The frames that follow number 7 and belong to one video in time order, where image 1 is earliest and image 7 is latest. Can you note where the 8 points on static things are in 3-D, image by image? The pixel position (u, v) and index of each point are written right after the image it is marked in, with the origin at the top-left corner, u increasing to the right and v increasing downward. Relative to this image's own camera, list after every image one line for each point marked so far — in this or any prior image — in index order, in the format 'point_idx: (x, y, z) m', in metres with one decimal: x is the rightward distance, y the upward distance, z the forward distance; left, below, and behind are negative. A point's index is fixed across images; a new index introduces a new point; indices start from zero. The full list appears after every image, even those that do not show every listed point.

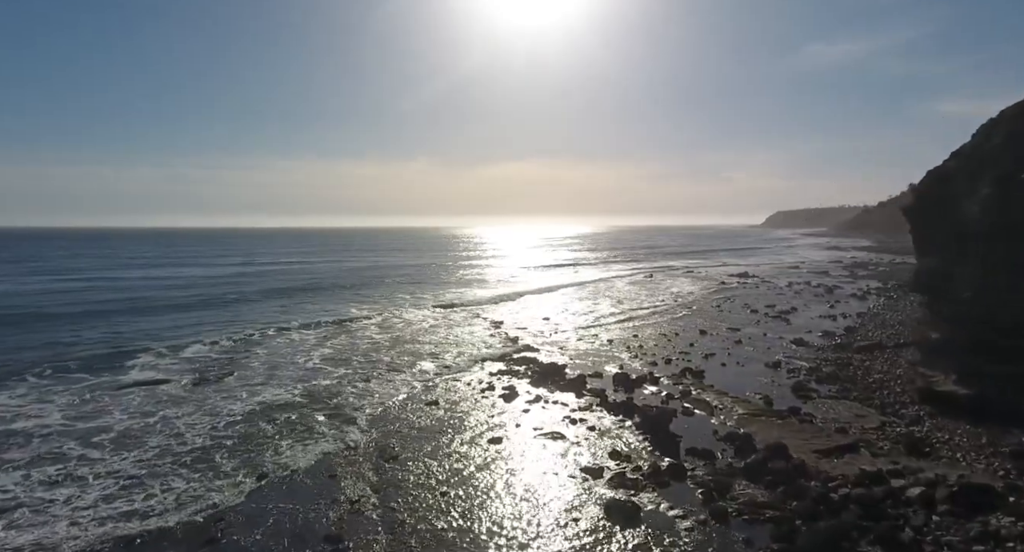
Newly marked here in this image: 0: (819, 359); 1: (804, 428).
0: (+10.1, -2.8, +17.4) m
1: (+6.4, -3.3, +11.5) m
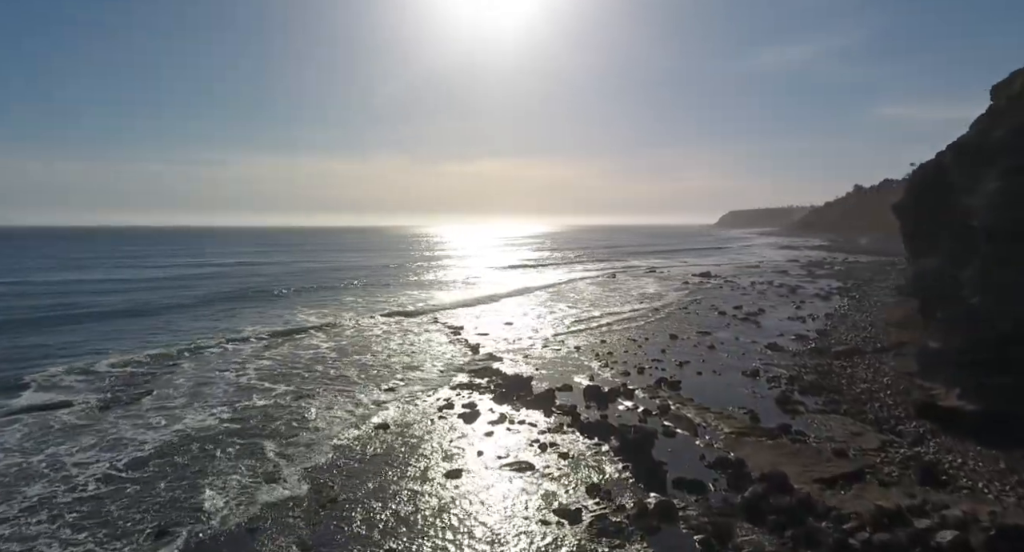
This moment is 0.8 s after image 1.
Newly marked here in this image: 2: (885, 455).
0: (+8.9, -2.8, +16.5) m
1: (+5.6, -3.4, +10.3) m
2: (+7.0, -3.3, +9.8) m
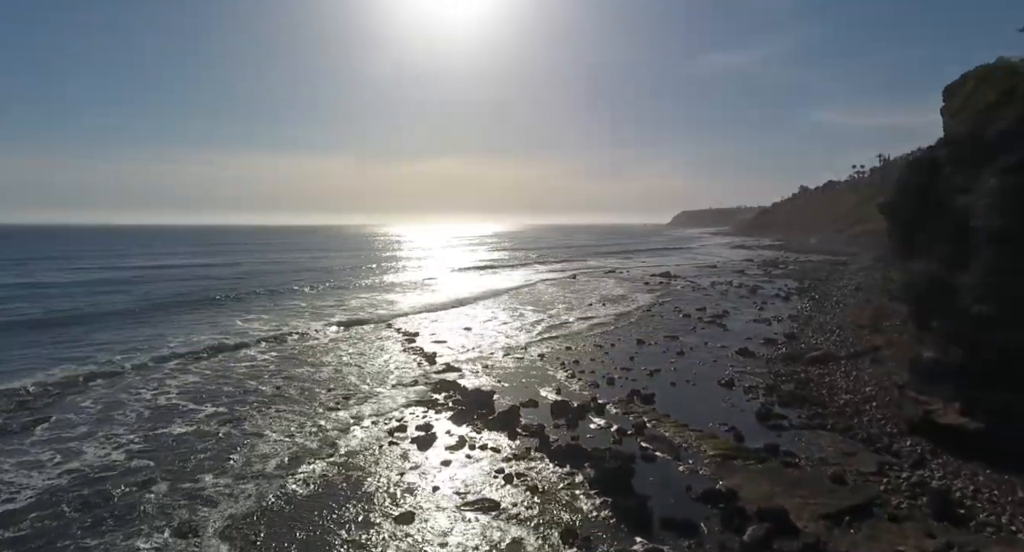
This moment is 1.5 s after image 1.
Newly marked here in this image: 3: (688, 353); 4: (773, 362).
0: (+7.8, -2.9, +15.7) m
1: (+5.0, -3.5, +9.3) m
2: (+6.3, -3.4, +8.9) m
3: (+6.4, -2.8, +19.1) m
4: (+8.5, -2.8, +17.1) m
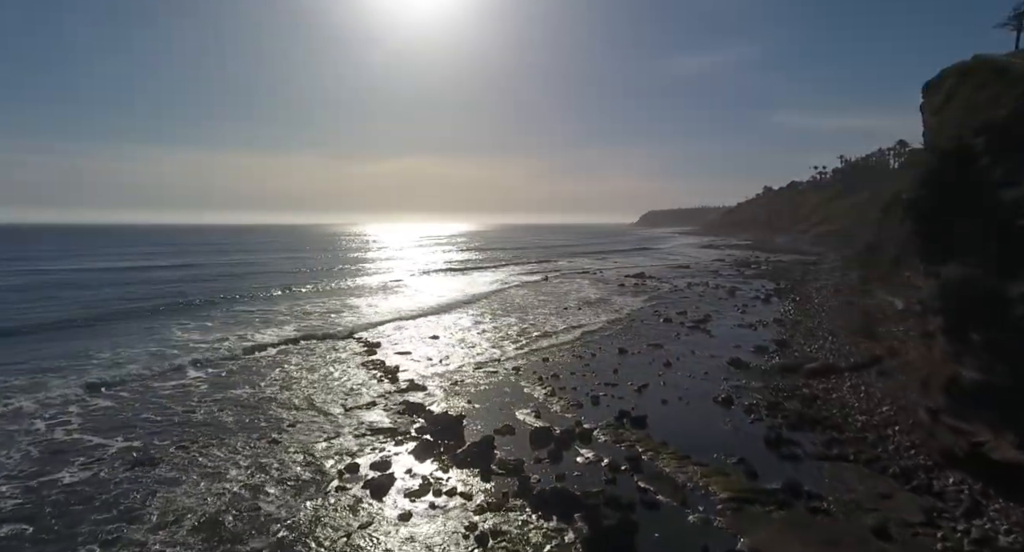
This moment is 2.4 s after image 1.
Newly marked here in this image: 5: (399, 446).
0: (+7.0, -3.1, +14.2) m
1: (+4.6, -3.7, +7.6) m
2: (+6.0, -3.6, +7.3) m
3: (+5.4, -2.9, +17.5) m
4: (+7.6, -2.9, +15.6) m
5: (-2.5, -3.8, +11.8) m
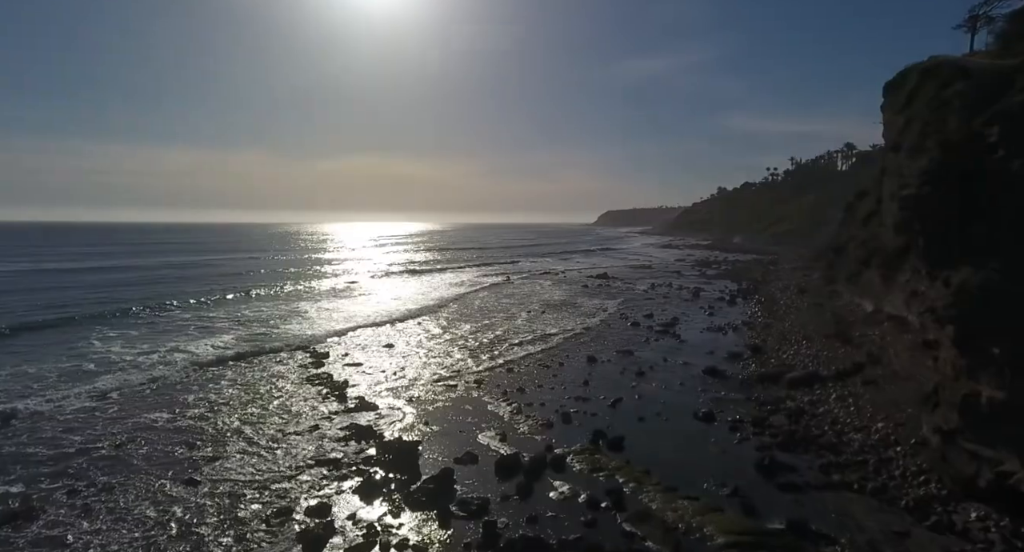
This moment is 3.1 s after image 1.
0: (+6.1, -3.2, +13.2) m
1: (+4.2, -3.8, +6.5) m
2: (+5.6, -3.7, +6.3) m
3: (+4.3, -3.0, +16.4) m
4: (+6.6, -3.0, +14.7) m
5: (-3.2, -3.9, +10.0) m
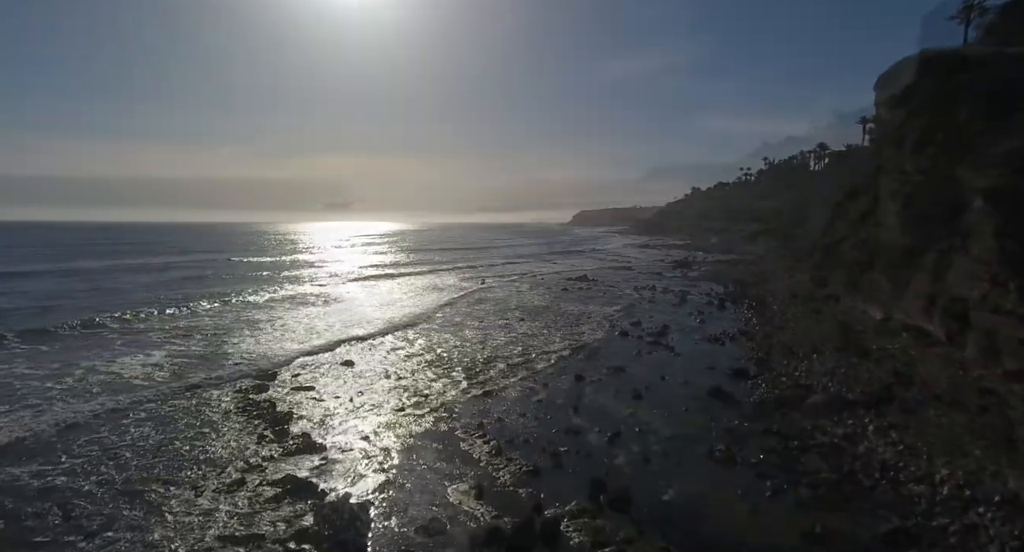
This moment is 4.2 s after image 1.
0: (+5.6, -3.4, +11.1) m
1: (+4.0, -4.0, +4.3) m
2: (+5.4, -3.9, +4.2) m
3: (+3.6, -3.3, +14.2) m
4: (+6.0, -3.2, +12.6) m
5: (-3.5, -4.2, +7.5) m
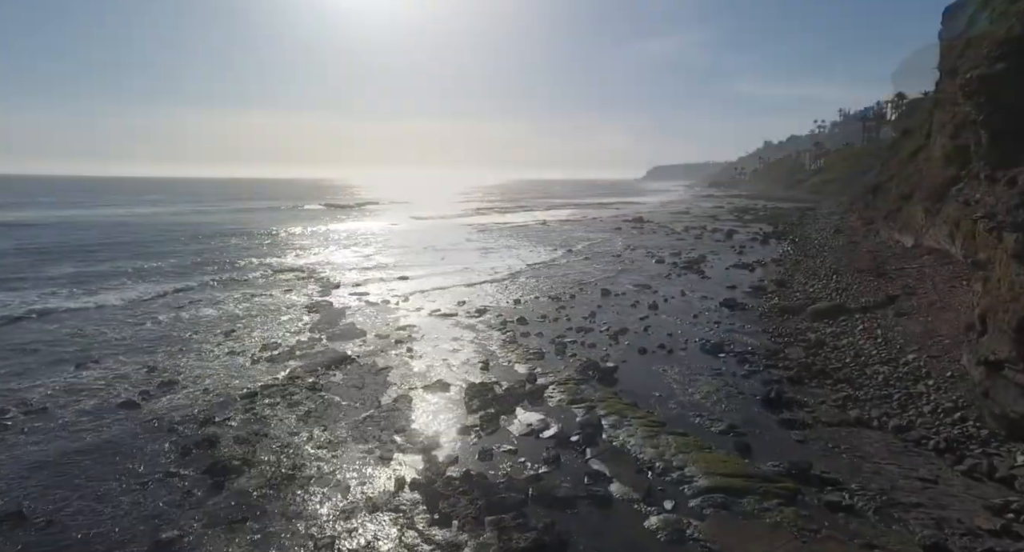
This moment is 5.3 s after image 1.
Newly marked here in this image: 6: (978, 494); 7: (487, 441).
0: (+5.7, -3.7, +9.1) m
1: (+4.2, -4.4, +2.3) m
2: (+5.6, -4.3, +2.2) m
3: (+3.7, -3.6, +12.2) m
4: (+6.1, -3.6, +10.6) m
5: (-3.4, -4.6, +5.4) m
6: (+7.4, -3.5, +8.4) m
7: (-0.5, -3.7, +11.9) m
